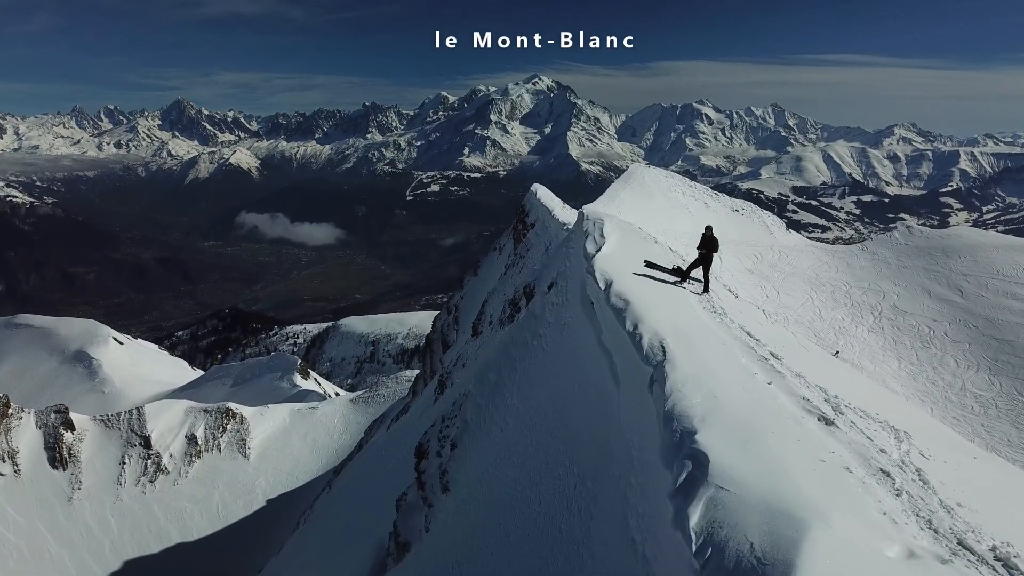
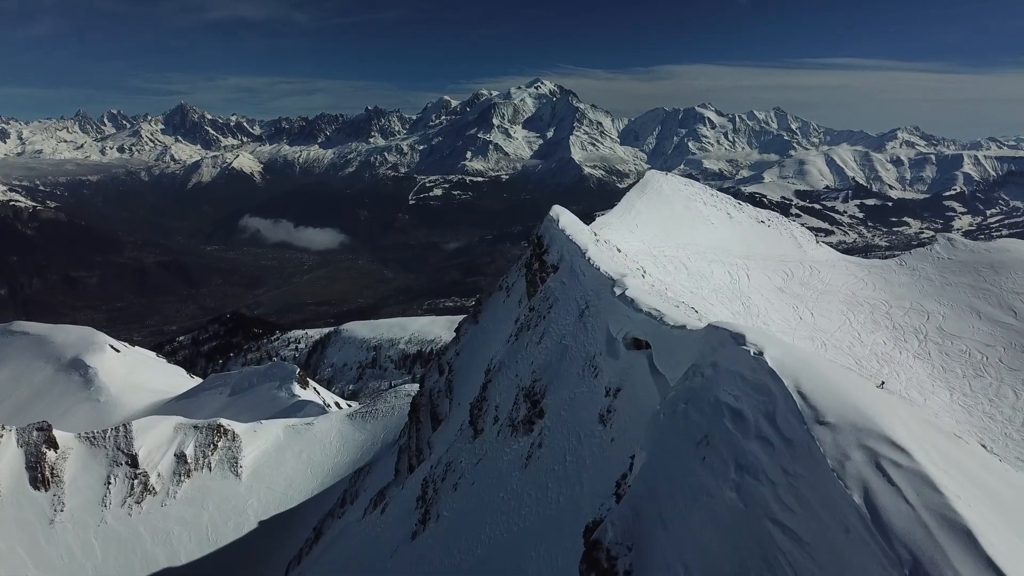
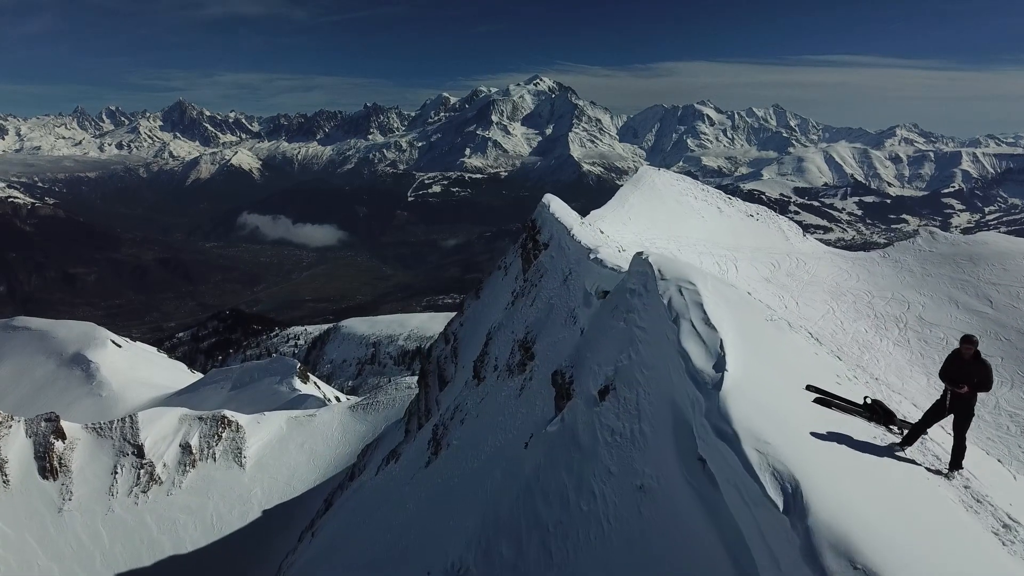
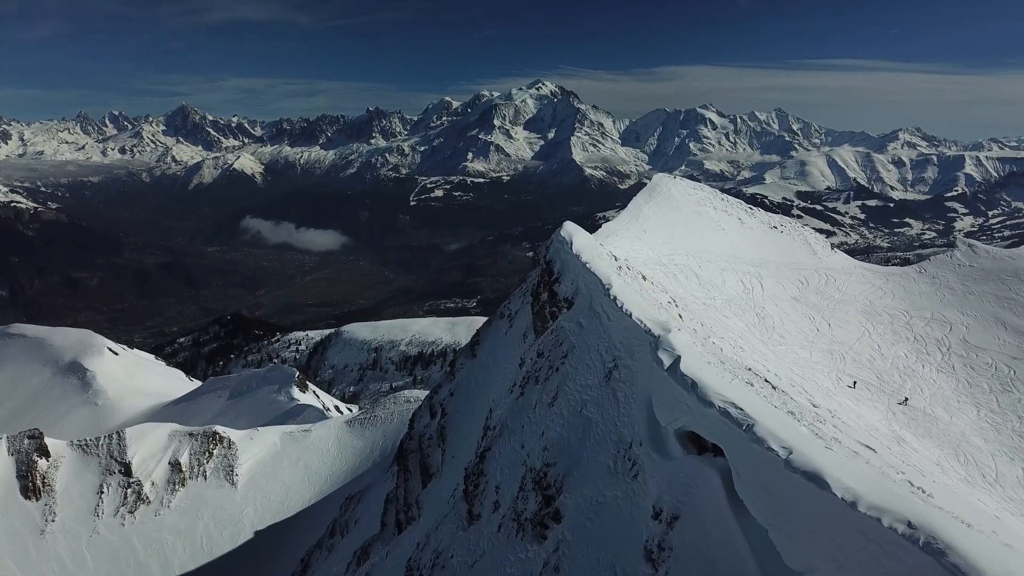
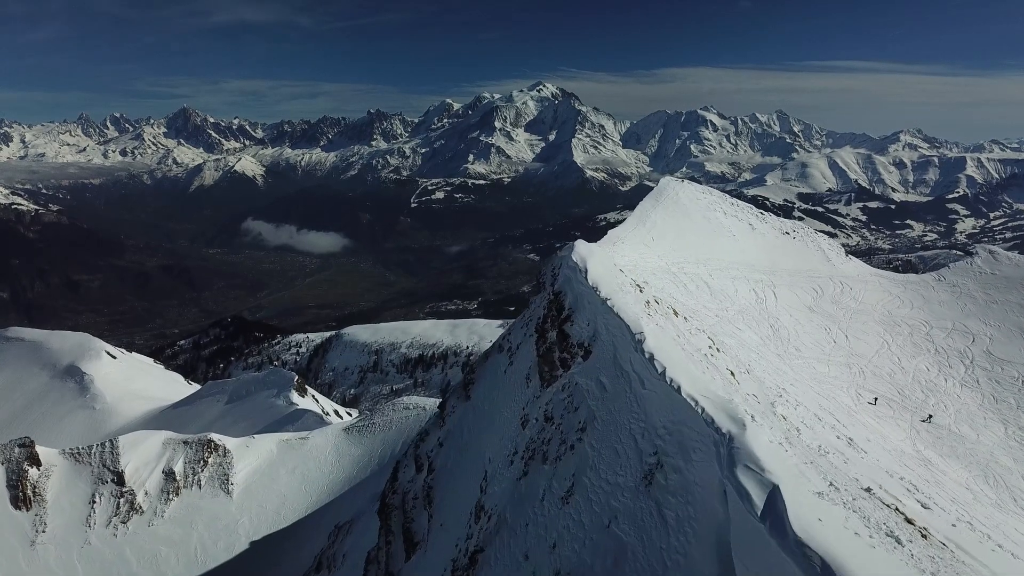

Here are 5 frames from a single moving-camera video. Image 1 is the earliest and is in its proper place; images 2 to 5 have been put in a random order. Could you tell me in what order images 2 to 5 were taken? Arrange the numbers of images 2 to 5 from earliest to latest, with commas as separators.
3, 2, 4, 5
